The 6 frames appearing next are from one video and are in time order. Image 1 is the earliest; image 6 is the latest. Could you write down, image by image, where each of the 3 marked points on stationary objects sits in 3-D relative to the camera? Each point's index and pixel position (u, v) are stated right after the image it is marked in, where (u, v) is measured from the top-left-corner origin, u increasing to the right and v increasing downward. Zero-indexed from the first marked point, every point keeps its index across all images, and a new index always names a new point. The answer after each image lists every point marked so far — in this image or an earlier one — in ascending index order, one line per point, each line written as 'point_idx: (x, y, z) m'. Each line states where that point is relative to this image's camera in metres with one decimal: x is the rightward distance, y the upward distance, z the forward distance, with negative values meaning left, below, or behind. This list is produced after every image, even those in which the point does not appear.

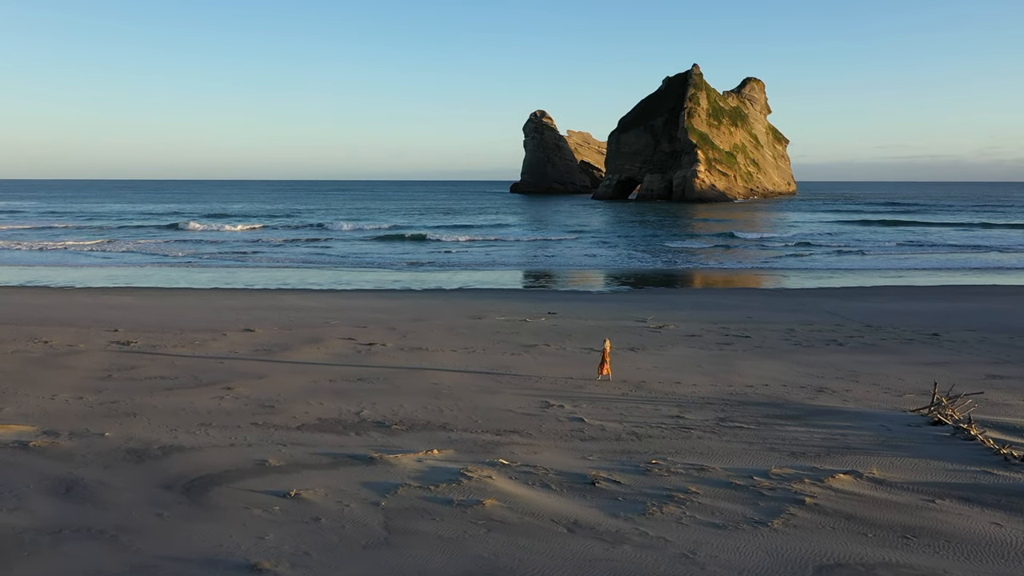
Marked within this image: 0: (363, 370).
0: (-1.5, -0.8, +8.9) m
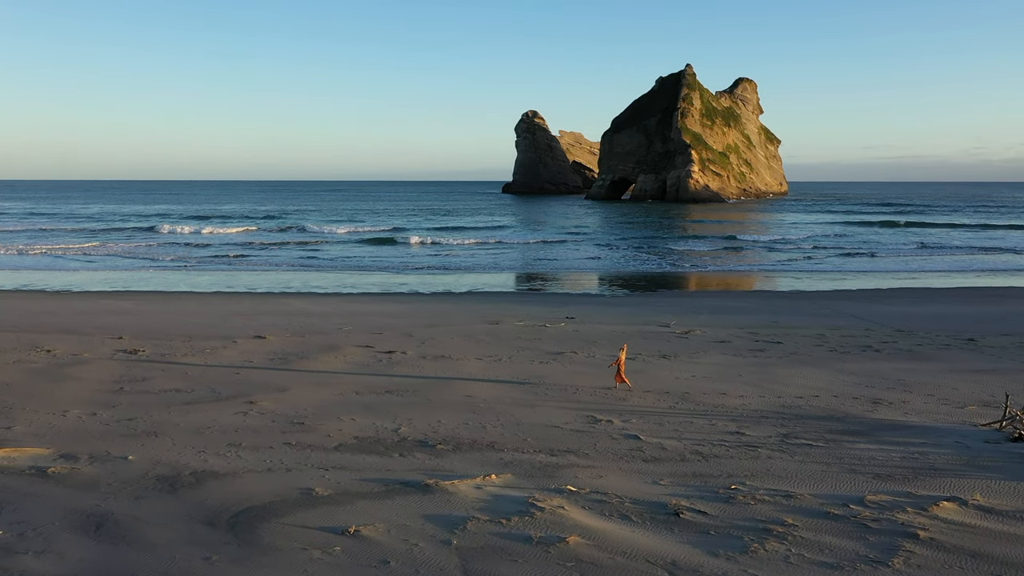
0: (-1.2, -0.9, +8.4) m
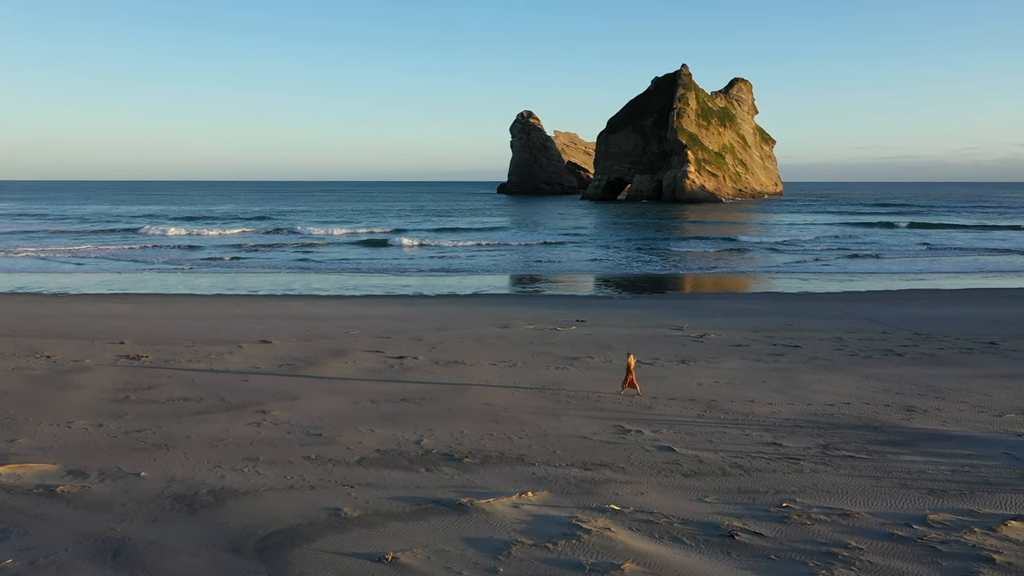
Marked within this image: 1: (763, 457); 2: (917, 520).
0: (-1.0, -0.9, +8.2) m
1: (+1.7, -1.1, +5.7) m
2: (+2.0, -1.2, +4.3) m
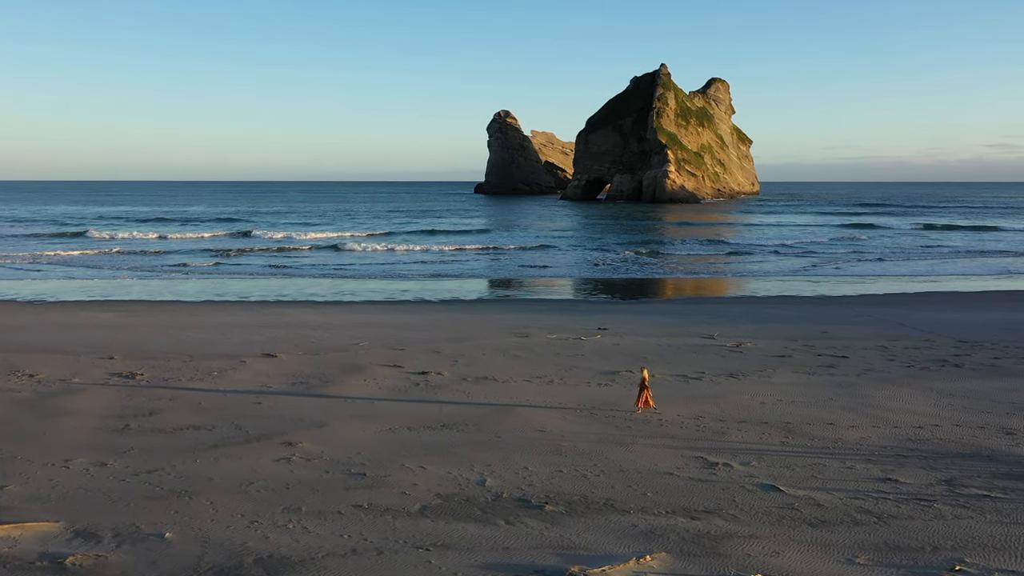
0: (-0.6, -1.0, +7.3) m
1: (+2.1, -1.2, +4.9) m
2: (+2.5, -1.2, +3.6) m
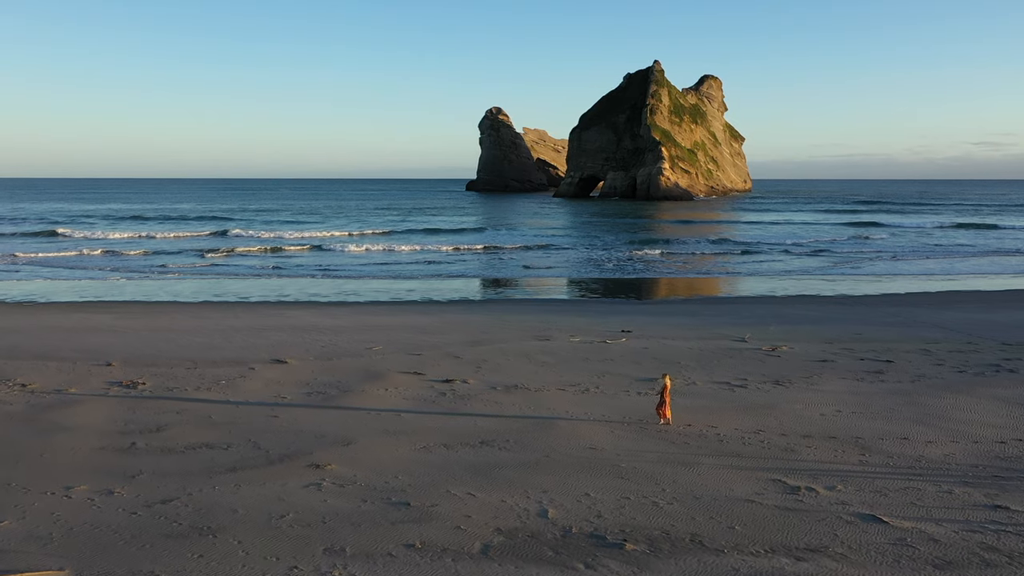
0: (-0.3, -1.1, +6.7) m
1: (+2.5, -1.2, +4.4) m
2: (+2.9, -1.3, +3.0) m
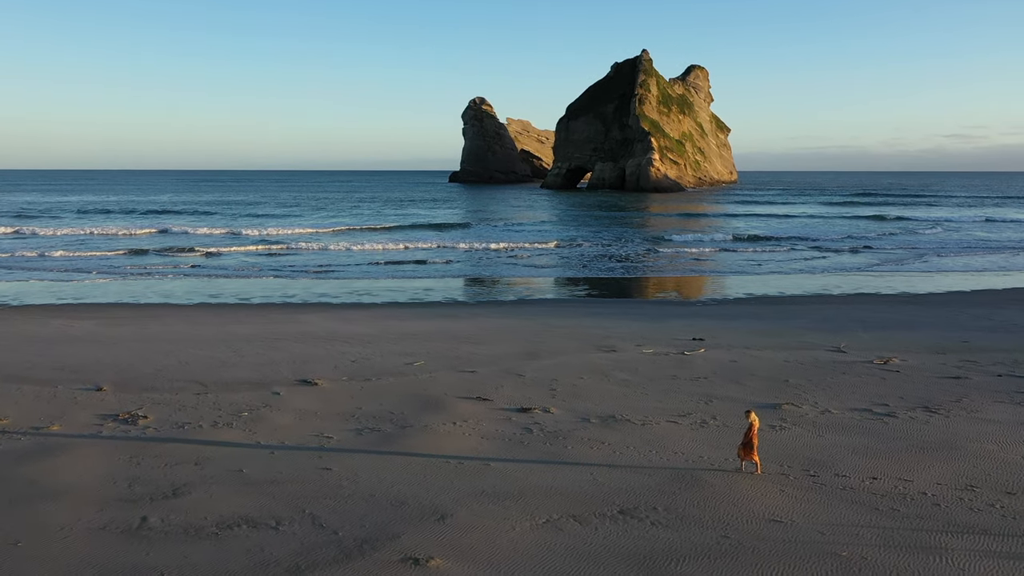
0: (+0.5, -1.1, +5.0) m
1: (+3.3, -1.3, +2.8) m
2: (+3.8, -1.3, +1.4) m
